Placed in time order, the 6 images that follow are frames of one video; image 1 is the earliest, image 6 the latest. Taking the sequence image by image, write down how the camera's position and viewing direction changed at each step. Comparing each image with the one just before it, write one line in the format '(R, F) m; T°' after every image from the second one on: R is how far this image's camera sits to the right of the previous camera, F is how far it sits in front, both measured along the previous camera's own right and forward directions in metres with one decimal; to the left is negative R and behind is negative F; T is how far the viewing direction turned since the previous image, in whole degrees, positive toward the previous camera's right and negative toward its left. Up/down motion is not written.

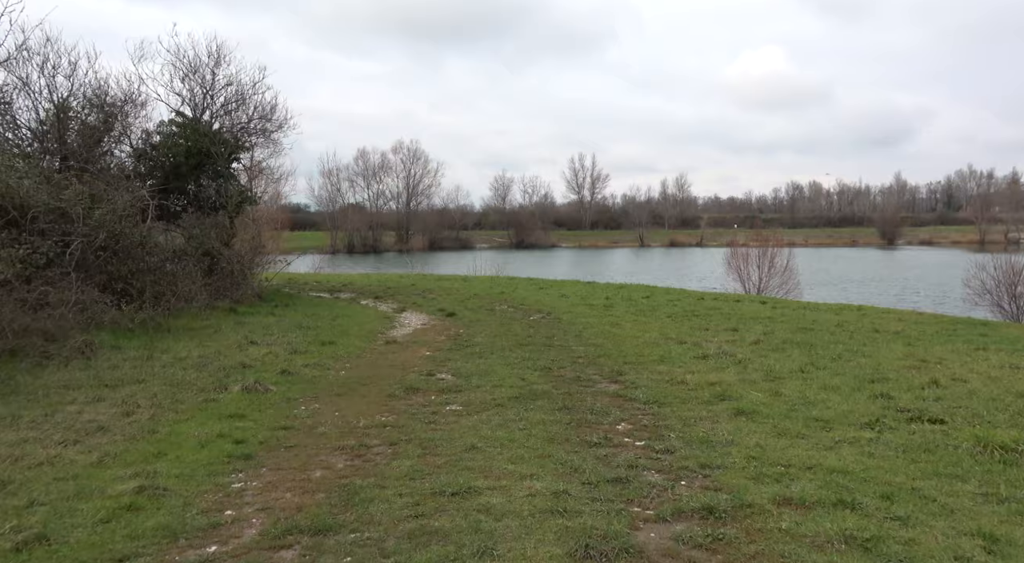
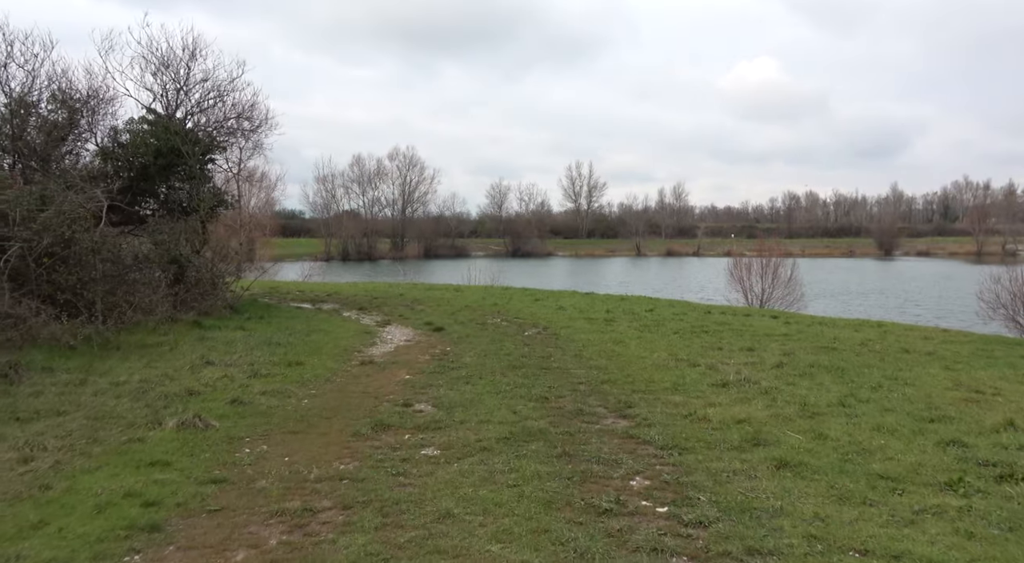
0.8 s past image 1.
(+0.1, +1.5) m; 0°
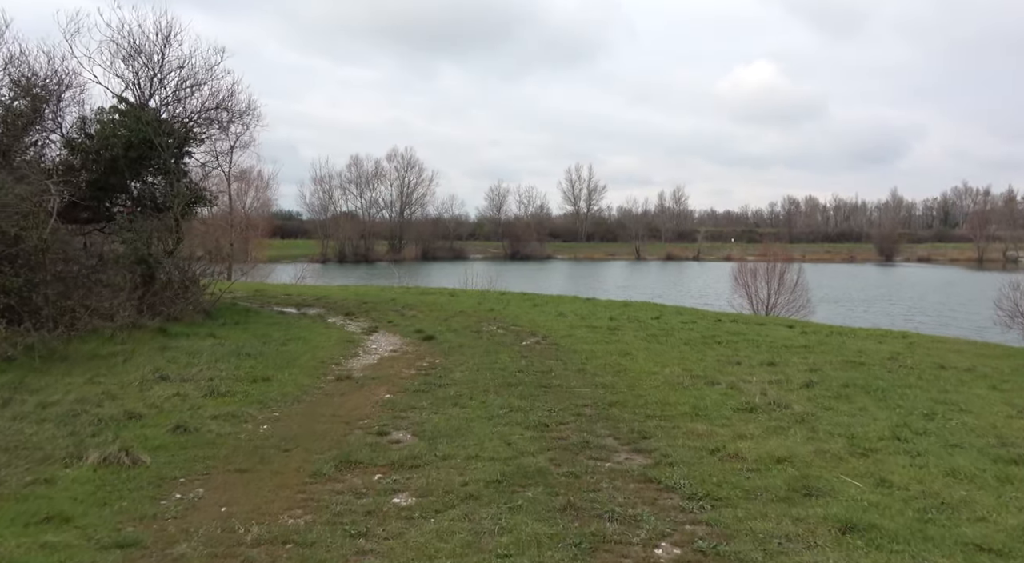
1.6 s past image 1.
(0.0, +1.3) m; 0°
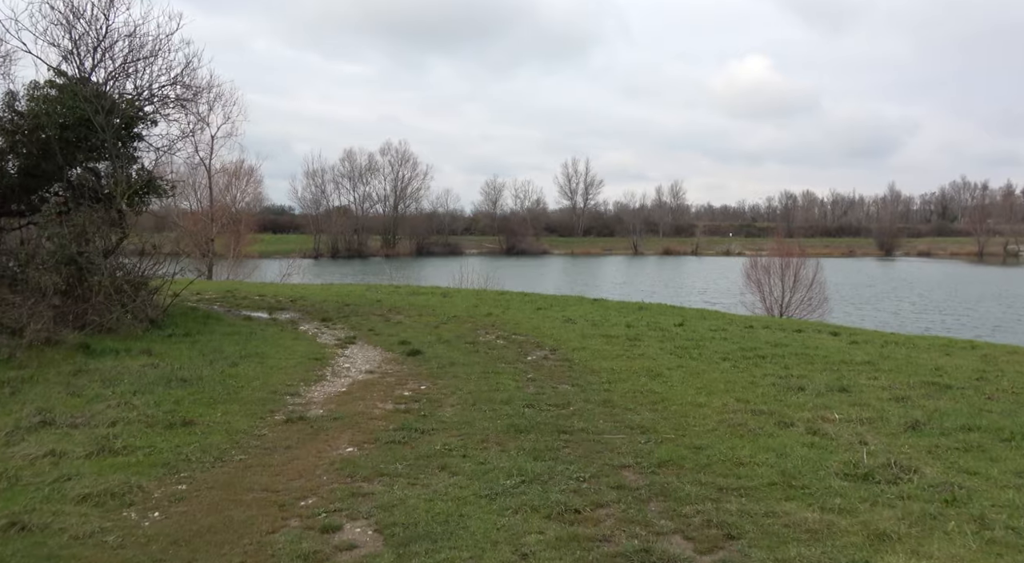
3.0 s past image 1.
(-0.1, +2.6) m; 0°
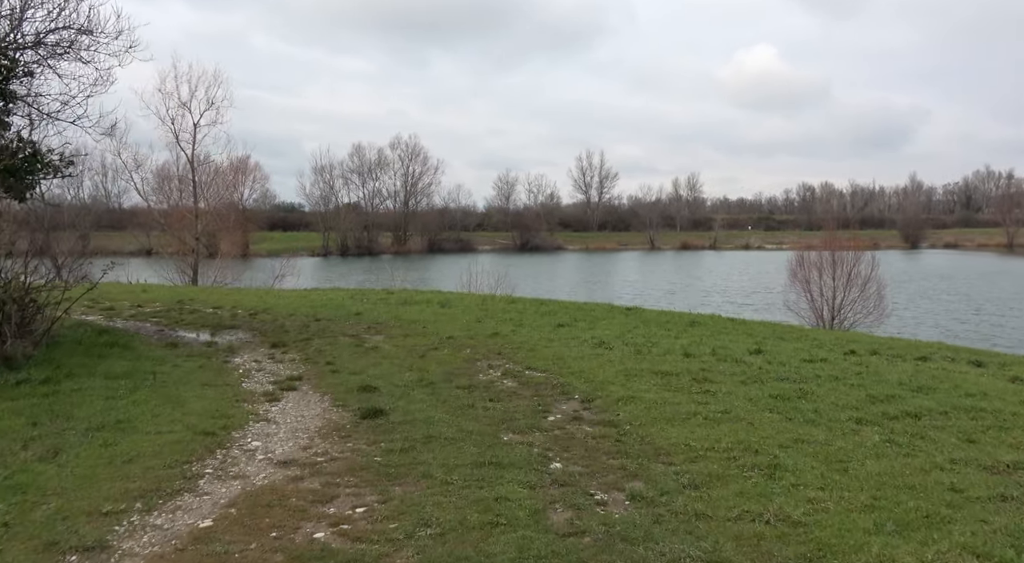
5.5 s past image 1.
(0.0, +4.7) m; -1°
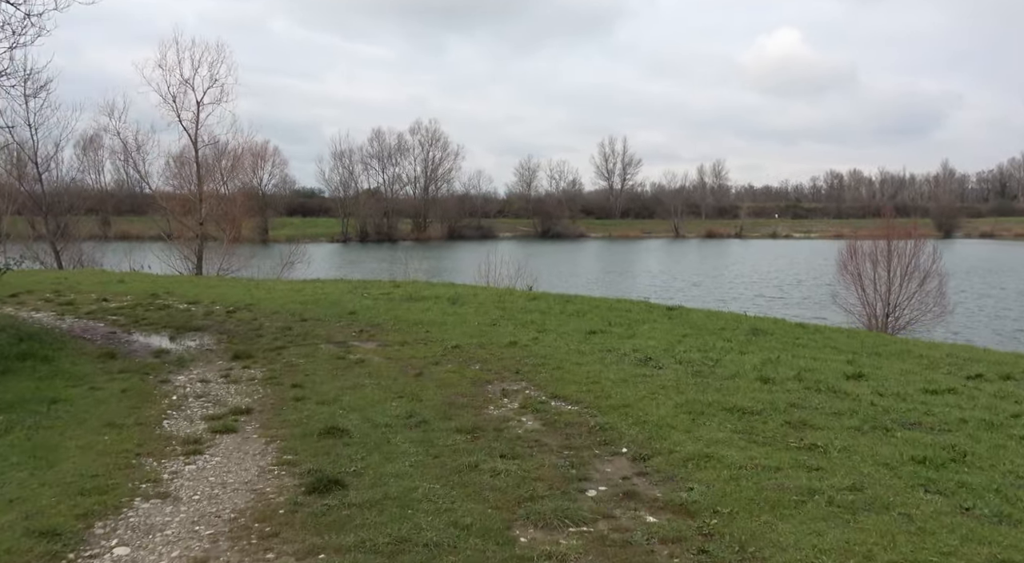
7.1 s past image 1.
(0.0, +2.9) m; -2°
